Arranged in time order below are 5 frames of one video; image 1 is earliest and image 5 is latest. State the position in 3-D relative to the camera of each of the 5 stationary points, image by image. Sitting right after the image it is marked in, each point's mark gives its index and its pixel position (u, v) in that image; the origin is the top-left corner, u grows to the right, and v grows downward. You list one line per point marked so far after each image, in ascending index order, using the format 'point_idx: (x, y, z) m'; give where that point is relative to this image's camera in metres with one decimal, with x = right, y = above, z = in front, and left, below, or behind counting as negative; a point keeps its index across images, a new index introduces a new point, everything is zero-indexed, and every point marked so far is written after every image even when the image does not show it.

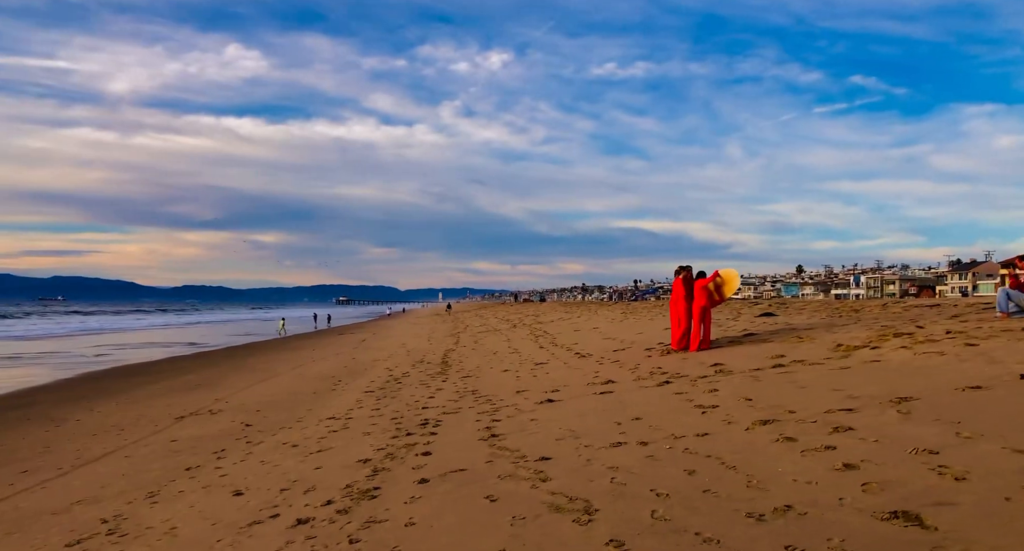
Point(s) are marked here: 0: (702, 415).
0: (+1.3, -0.9, +4.9) m
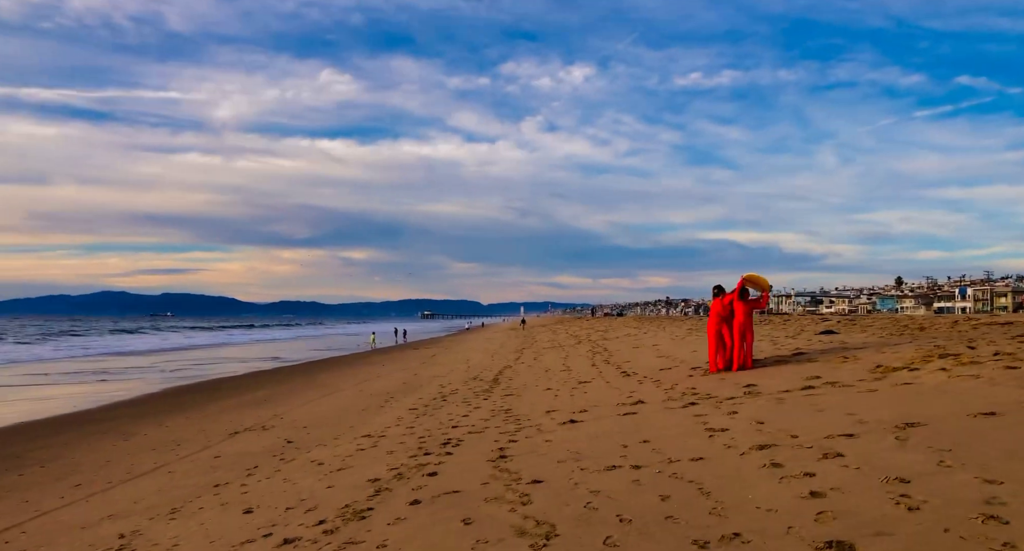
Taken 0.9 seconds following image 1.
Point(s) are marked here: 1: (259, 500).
0: (+1.3, -1.1, +4.8) m
1: (-1.8, -1.6, +5.0) m
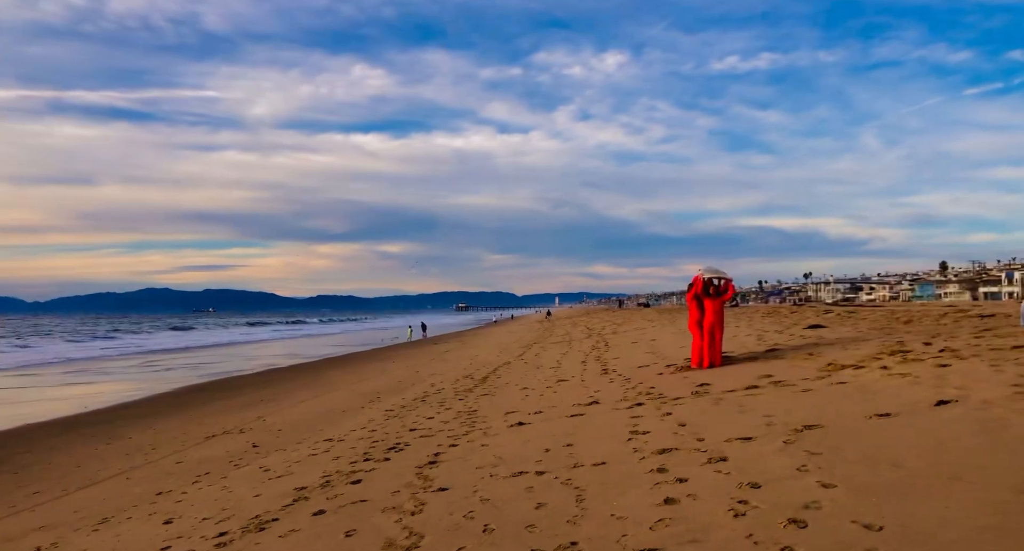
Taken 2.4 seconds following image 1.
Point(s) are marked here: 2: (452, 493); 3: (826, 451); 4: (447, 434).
0: (+0.8, -1.1, +4.9) m
1: (-2.3, -1.6, +5.1) m
2: (-0.3, -1.1, +3.8) m
3: (+1.4, -0.8, +3.3) m
4: (-0.8, -1.8, +8.3) m
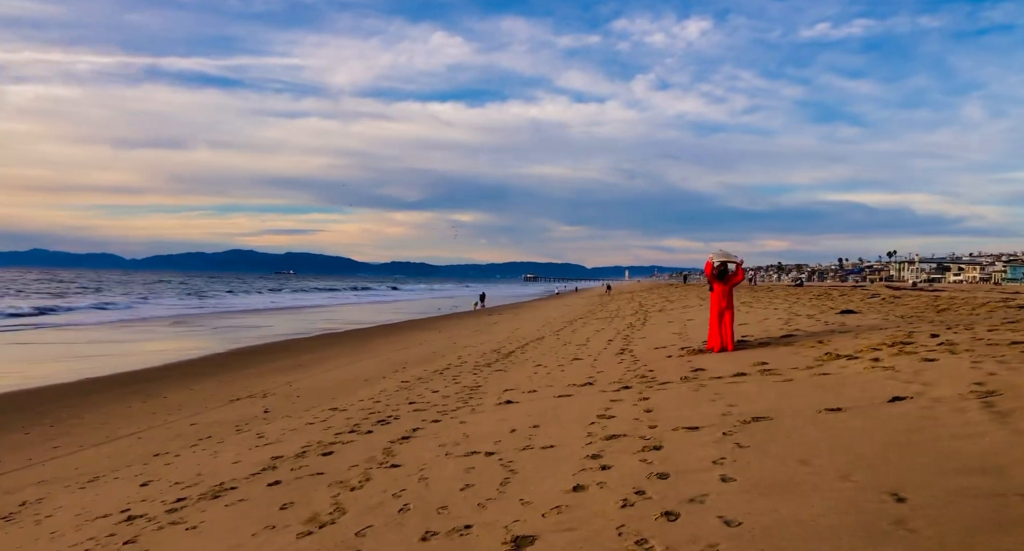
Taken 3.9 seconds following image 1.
0: (+0.5, -1.0, +5.0) m
1: (-2.5, -1.5, +5.3) m
2: (-0.6, -1.1, +3.9) m
3: (+1.1, -0.8, +3.3) m
4: (-0.9, -1.6, +8.5) m
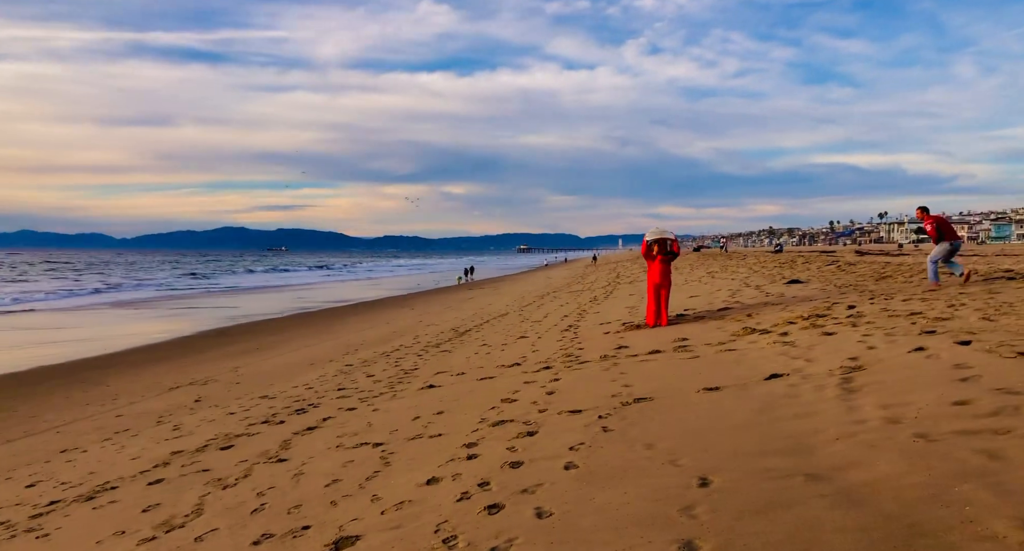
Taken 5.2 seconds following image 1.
0: (-0.2, -0.9, +5.1) m
1: (-3.3, -1.4, +5.2) m
2: (-1.2, -1.0, +3.9) m
3: (+0.5, -0.7, +3.4) m
4: (-1.8, -1.4, +8.5) m
